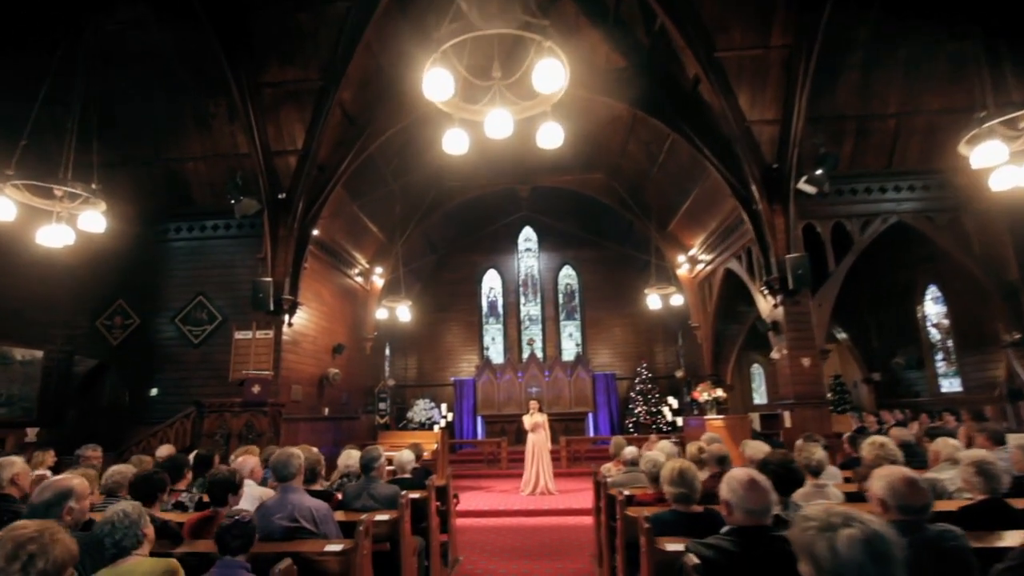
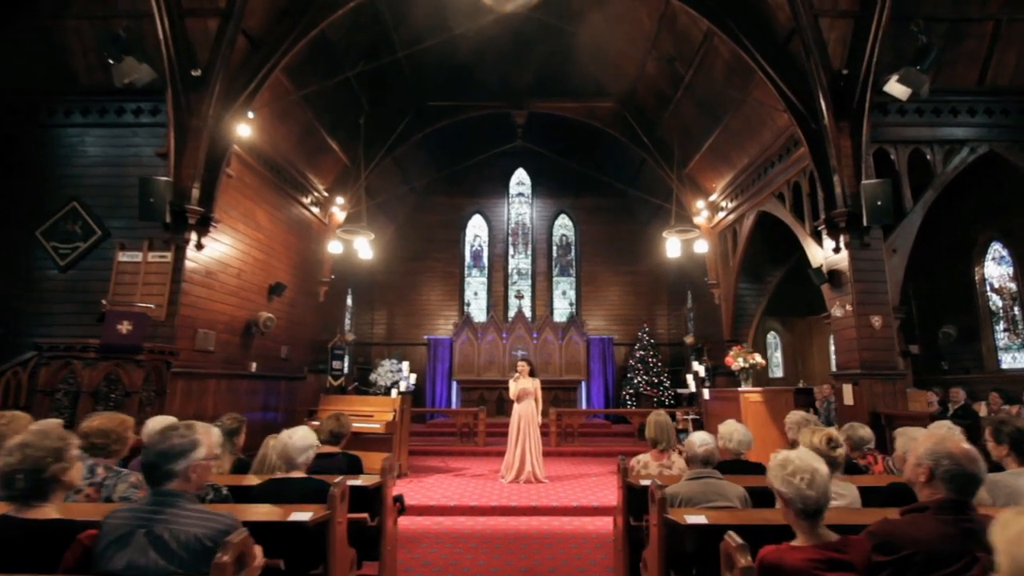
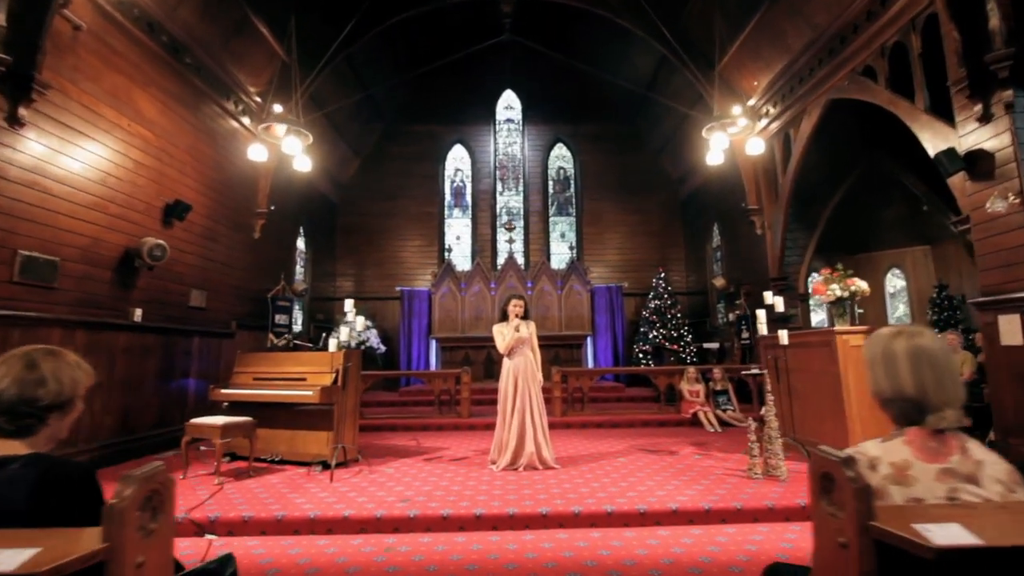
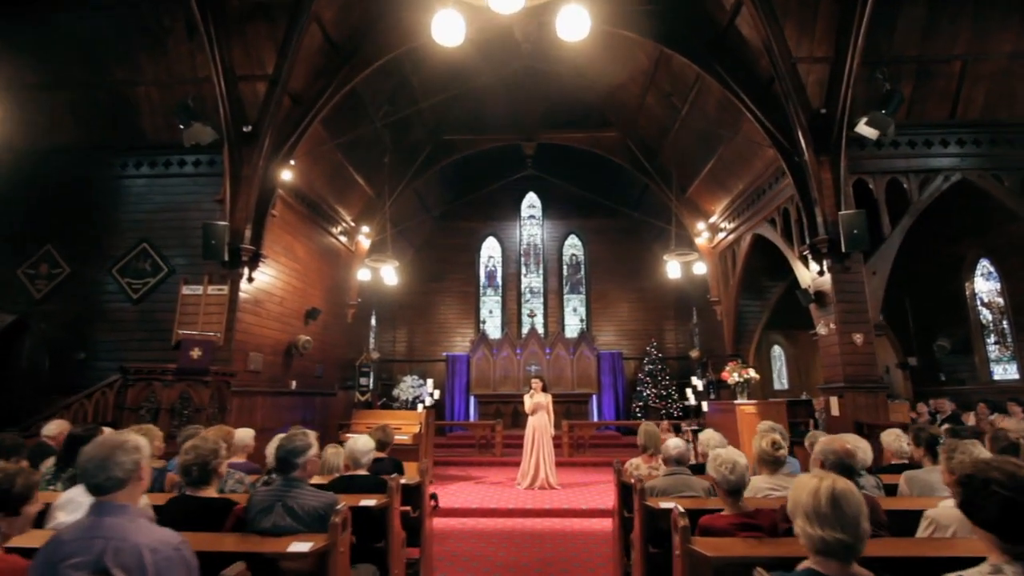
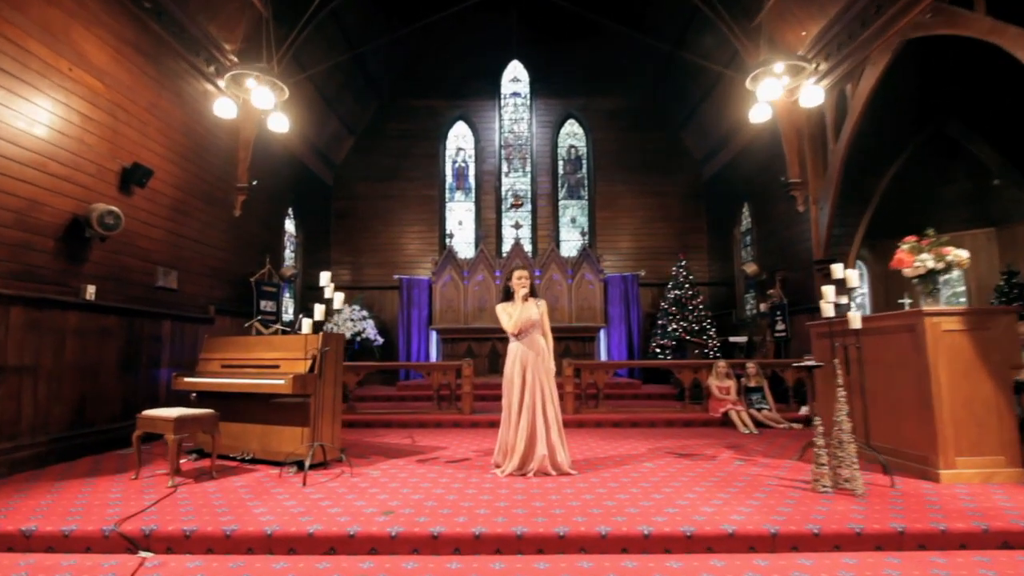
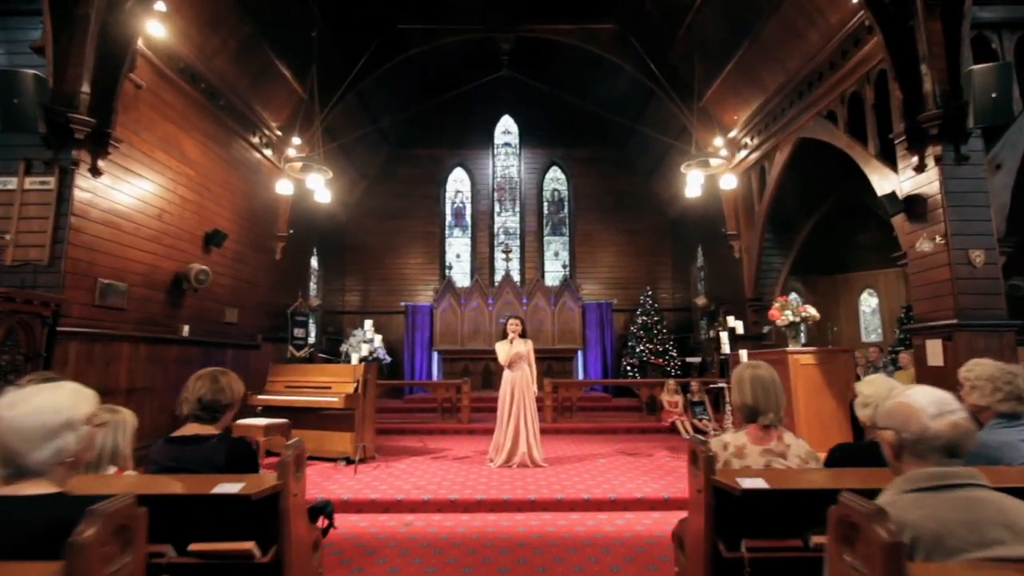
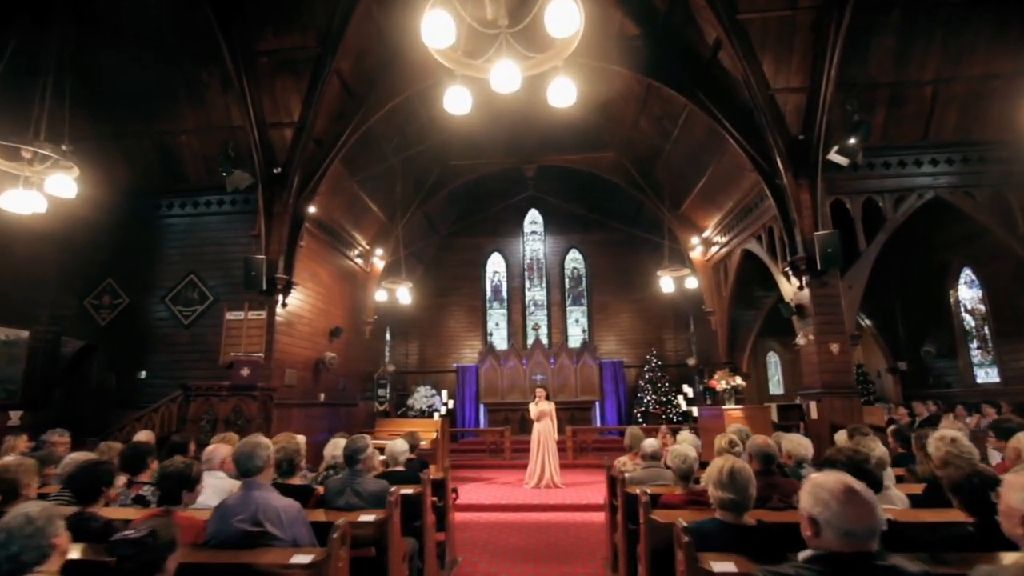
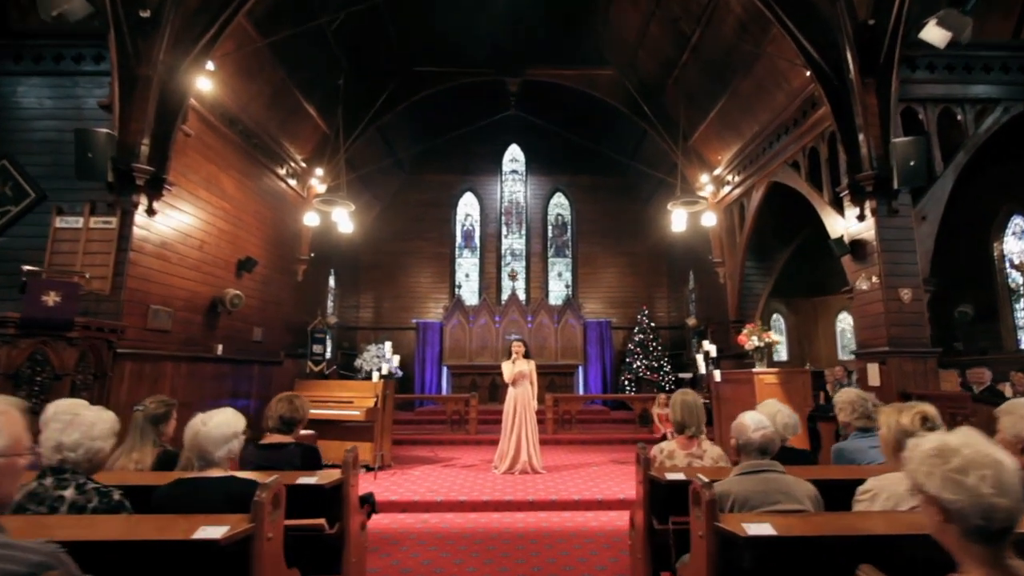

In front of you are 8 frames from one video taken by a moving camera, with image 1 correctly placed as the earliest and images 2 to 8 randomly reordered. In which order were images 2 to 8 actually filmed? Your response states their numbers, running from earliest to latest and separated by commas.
7, 4, 2, 8, 6, 3, 5
